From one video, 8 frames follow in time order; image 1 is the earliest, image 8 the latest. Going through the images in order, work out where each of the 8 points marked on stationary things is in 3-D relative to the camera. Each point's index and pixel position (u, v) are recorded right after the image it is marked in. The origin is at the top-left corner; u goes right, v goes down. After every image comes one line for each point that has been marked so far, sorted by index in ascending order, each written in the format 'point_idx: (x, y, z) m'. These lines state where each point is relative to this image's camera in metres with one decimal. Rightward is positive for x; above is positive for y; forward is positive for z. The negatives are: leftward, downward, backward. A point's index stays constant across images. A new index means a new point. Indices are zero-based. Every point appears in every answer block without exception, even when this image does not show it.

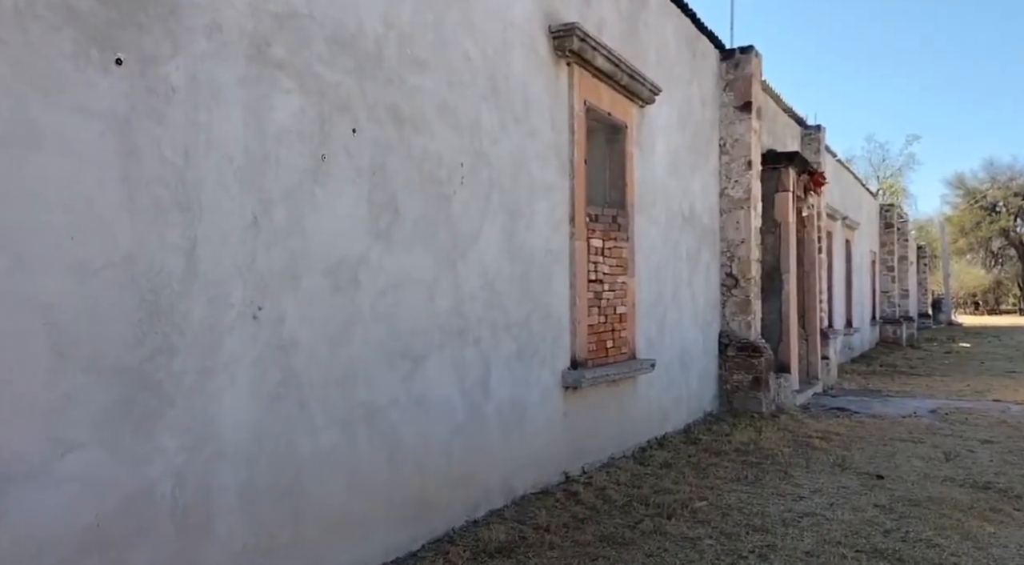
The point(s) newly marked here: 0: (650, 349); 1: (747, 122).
0: (+1.1, -0.5, +6.4) m
1: (+2.3, +1.6, +8.3) m
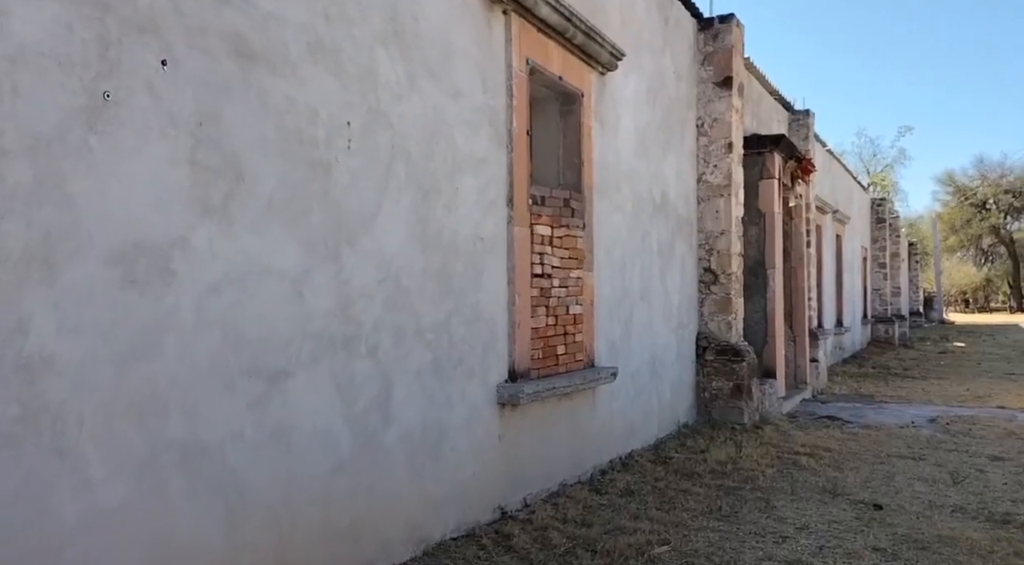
0: (+0.7, -0.5, +5.6) m
1: (+1.9, +1.6, +7.5) m
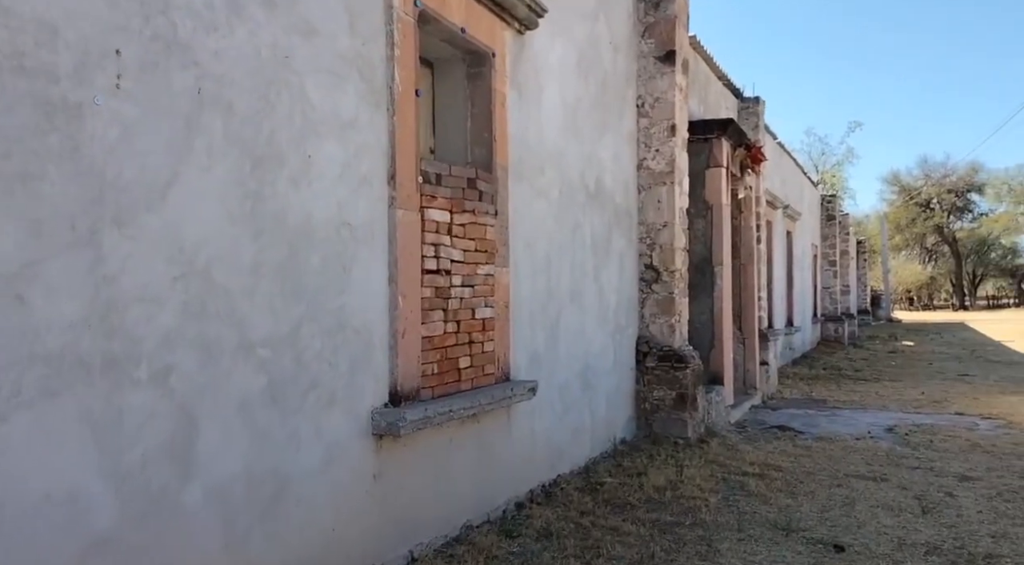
0: (+0.1, -0.5, +4.8) m
1: (+1.3, +1.7, +6.7) m
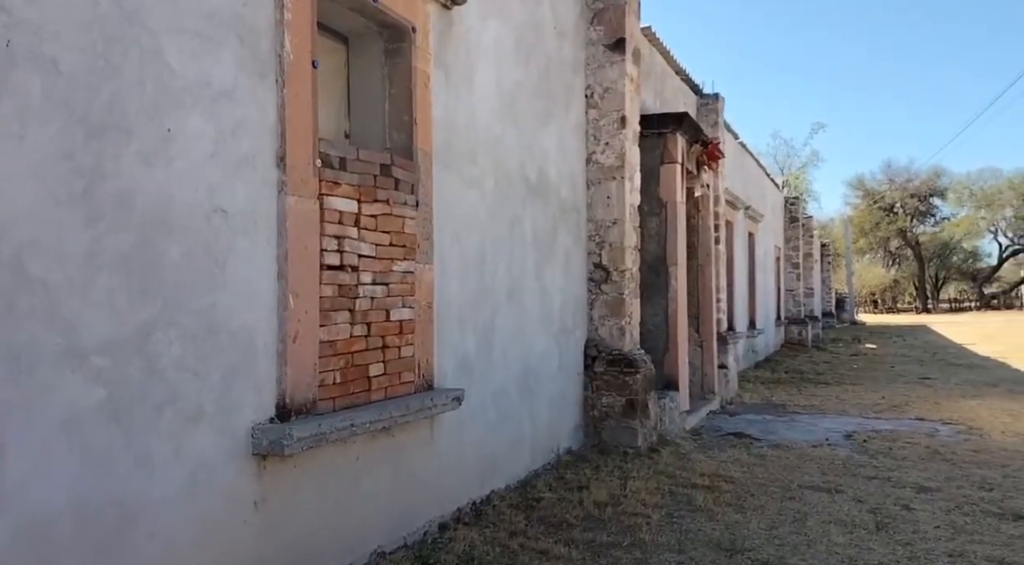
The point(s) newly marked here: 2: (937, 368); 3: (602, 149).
0: (-0.3, -0.5, +4.4) m
1: (+0.8, +1.6, +6.4) m
2: (+7.4, -1.5, +14.4) m
3: (+0.7, +1.0, +6.4) m
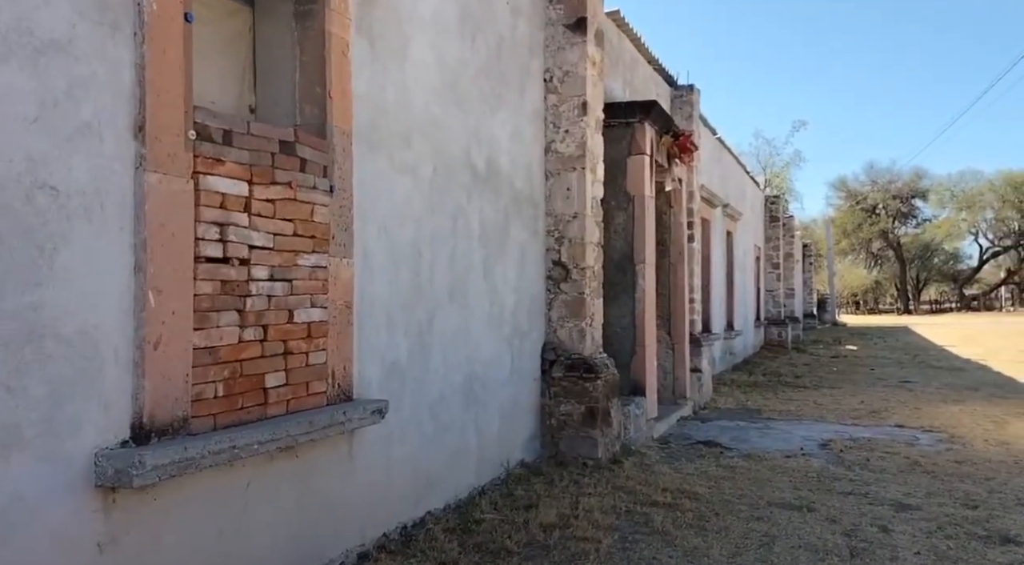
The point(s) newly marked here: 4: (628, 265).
0: (-0.6, -0.5, +3.9) m
1: (+0.5, +1.7, +5.9) m
2: (+6.9, -1.5, +14.1) m
3: (+0.4, +1.0, +6.0) m
4: (+1.0, +0.2, +7.1) m
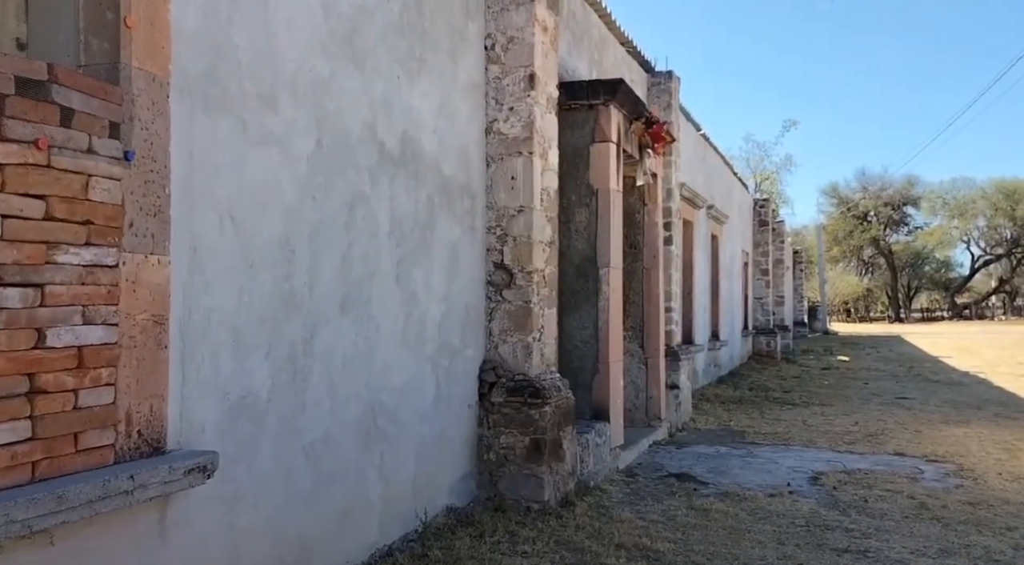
0: (-1.0, -0.5, +3.0) m
1: (+0.1, +1.6, +5.0) m
2: (+6.4, -1.6, +13.1) m
3: (0.0, +1.0, +5.0) m
4: (+0.6, +0.1, +6.1) m
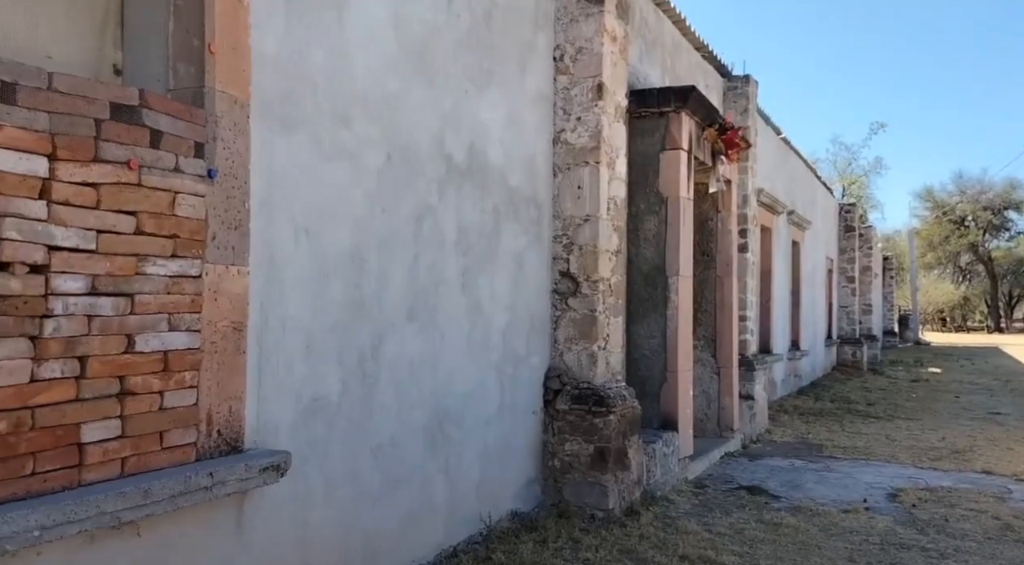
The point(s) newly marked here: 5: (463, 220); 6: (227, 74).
0: (-0.7, -0.5, +3.1) m
1: (+0.5, +1.6, +5.0) m
2: (+7.5, -1.8, +12.5) m
3: (+0.4, +1.0, +5.1) m
4: (+1.1, 0.0, +6.1) m
5: (-0.2, +0.3, +4.2) m
6: (-0.9, +0.7, +2.6) m
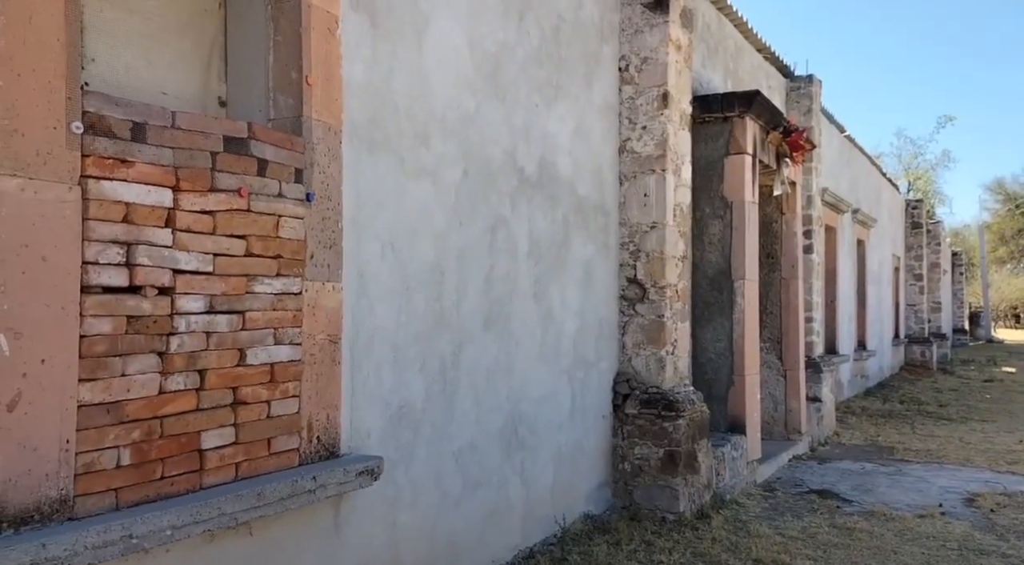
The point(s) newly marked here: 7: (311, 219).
0: (-0.4, -0.6, +3.3) m
1: (+0.9, +1.5, +5.1) m
2: (+8.5, -1.7, +12.1) m
3: (+0.8, +0.9, +5.2) m
4: (+1.6, 0.0, +6.1) m
5: (+0.1, +0.3, +4.3) m
6: (-0.6, +0.6, +2.8) m
7: (-0.7, +0.2, +2.8) m
